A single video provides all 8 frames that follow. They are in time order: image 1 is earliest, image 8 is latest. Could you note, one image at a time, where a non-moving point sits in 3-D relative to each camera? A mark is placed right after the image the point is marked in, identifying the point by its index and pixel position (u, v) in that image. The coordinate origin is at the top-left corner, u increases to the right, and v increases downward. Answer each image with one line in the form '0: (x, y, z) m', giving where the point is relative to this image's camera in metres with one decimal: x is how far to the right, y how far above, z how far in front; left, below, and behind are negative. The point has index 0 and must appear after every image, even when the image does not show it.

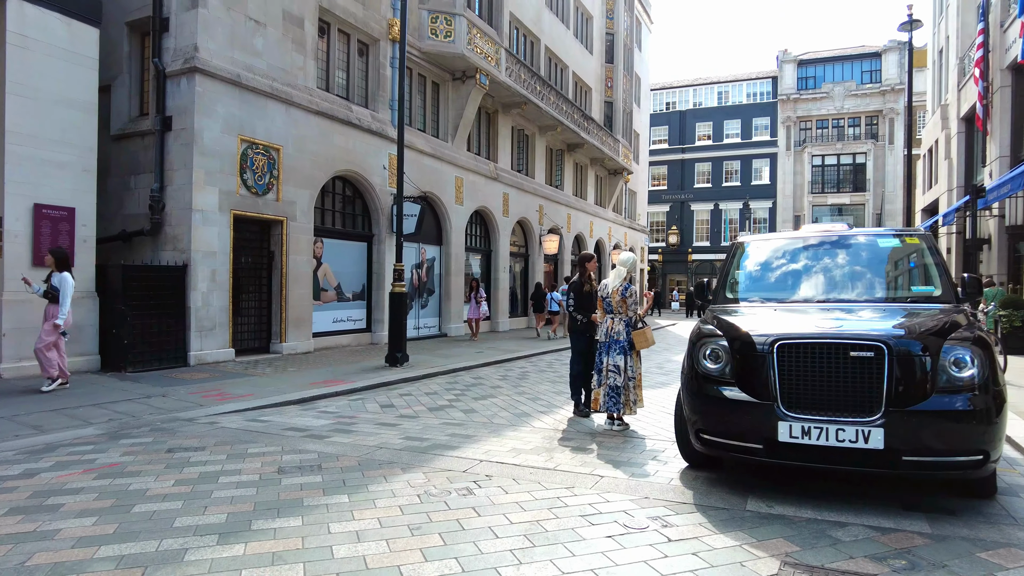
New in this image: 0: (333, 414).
0: (-2.2, -1.6, +8.0) m
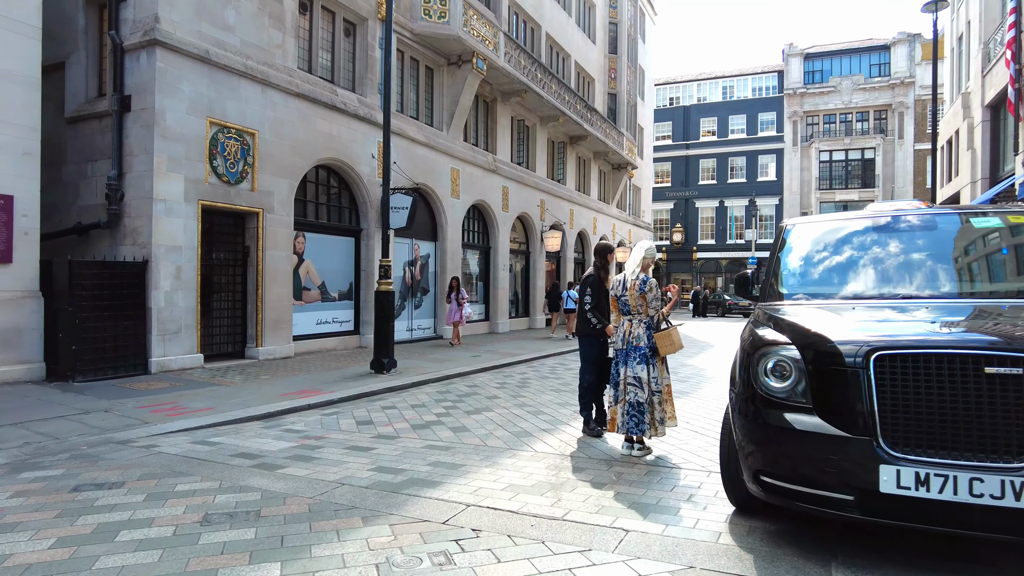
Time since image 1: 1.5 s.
0: (-2.2, -1.5, +6.8) m
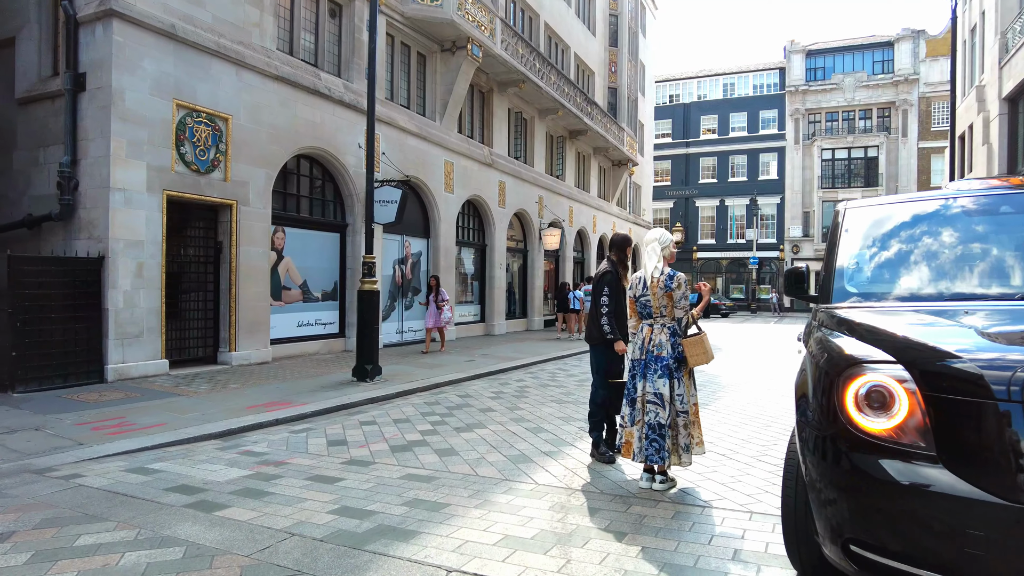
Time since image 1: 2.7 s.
0: (-2.3, -1.5, +5.8) m
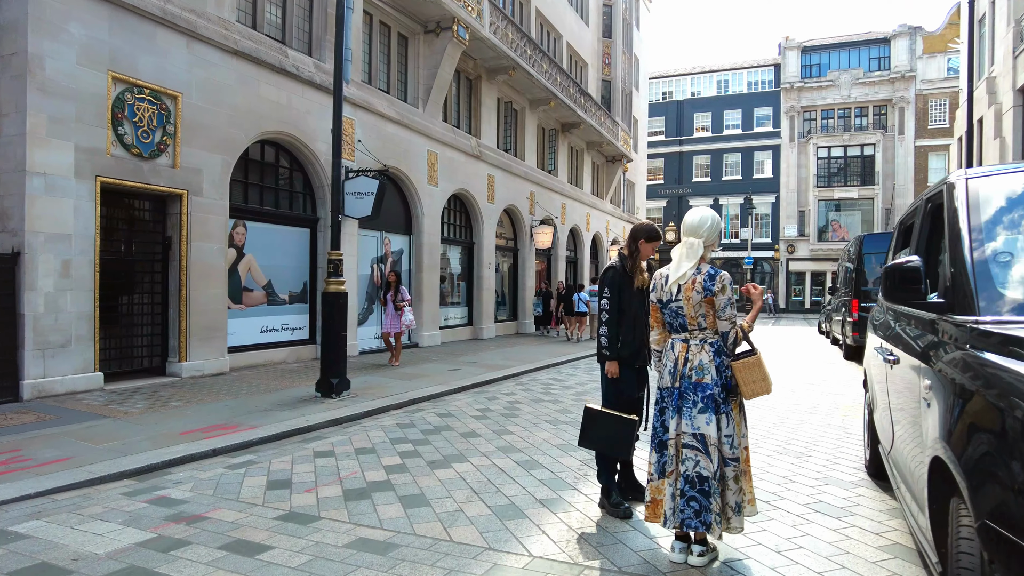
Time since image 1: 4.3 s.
0: (-2.4, -1.5, +4.5) m
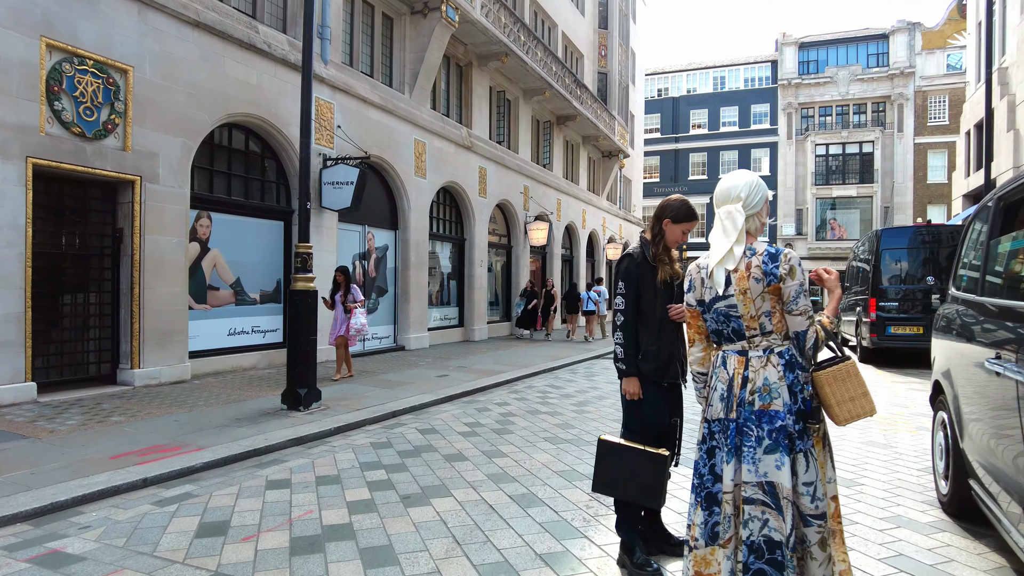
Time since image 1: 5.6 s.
0: (-2.4, -1.5, +3.5) m
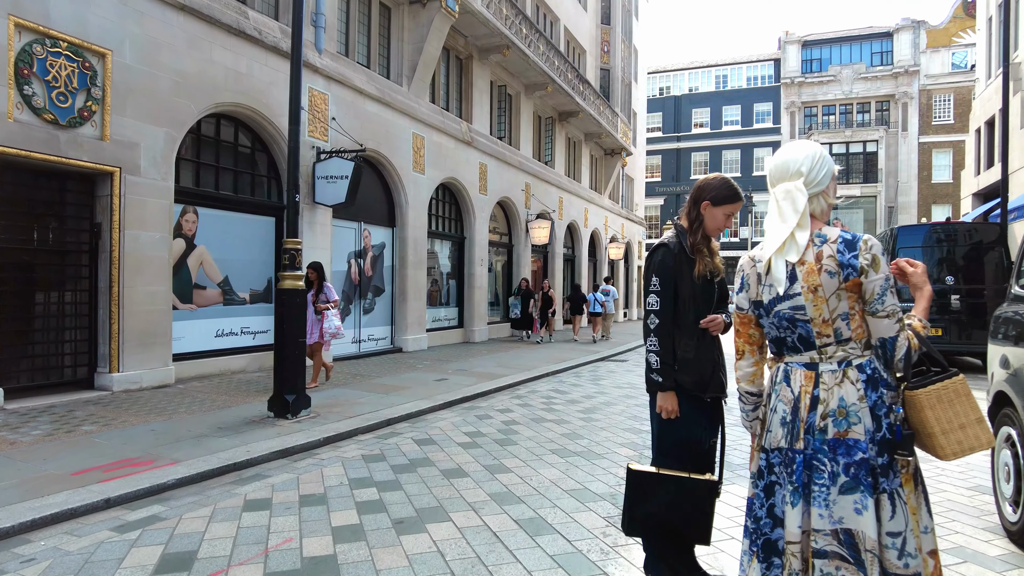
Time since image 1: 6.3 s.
0: (-2.3, -1.5, +2.9) m
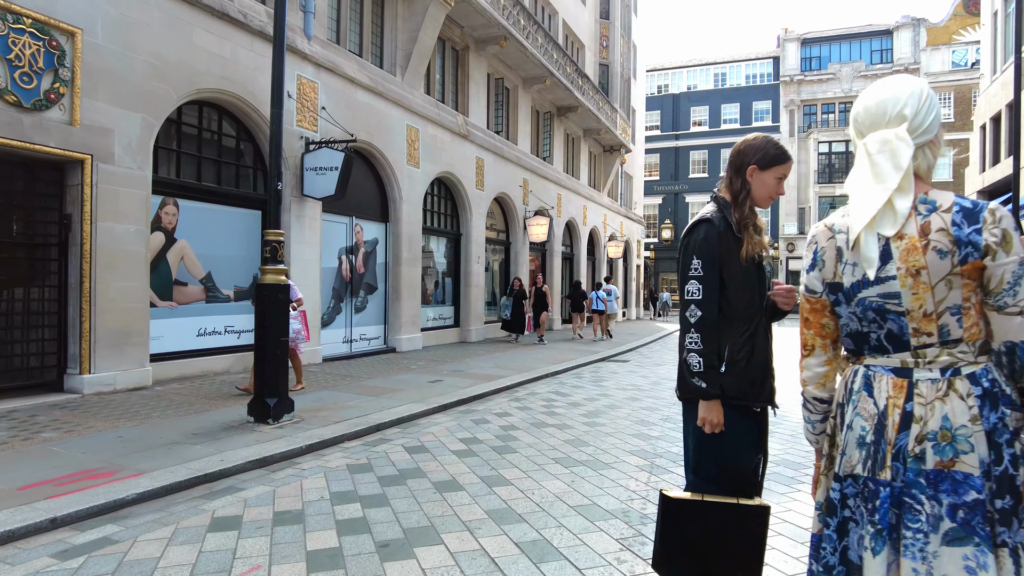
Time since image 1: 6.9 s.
0: (-2.3, -1.4, +2.4) m
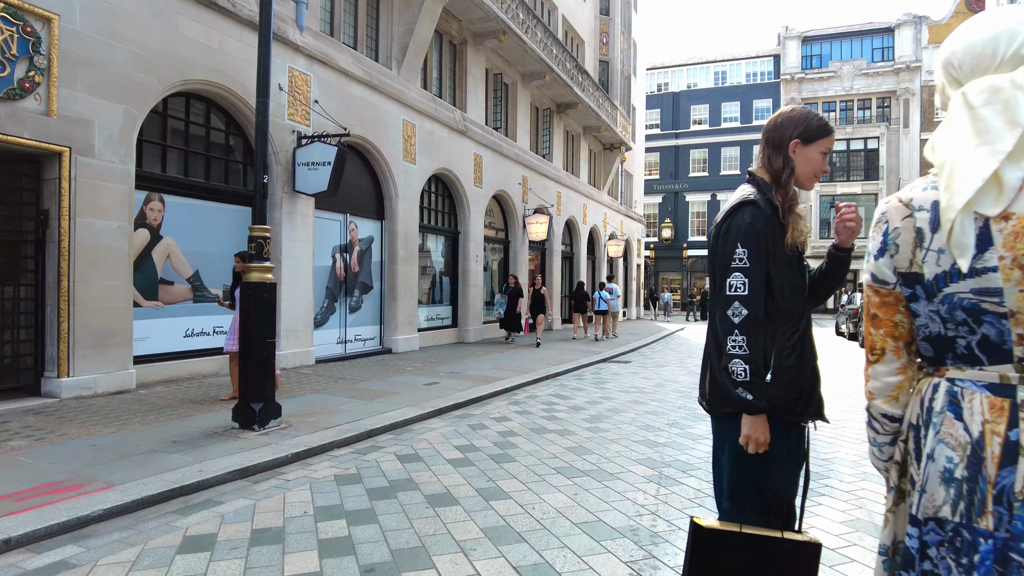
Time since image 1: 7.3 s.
0: (-2.3, -1.4, +2.1) m
